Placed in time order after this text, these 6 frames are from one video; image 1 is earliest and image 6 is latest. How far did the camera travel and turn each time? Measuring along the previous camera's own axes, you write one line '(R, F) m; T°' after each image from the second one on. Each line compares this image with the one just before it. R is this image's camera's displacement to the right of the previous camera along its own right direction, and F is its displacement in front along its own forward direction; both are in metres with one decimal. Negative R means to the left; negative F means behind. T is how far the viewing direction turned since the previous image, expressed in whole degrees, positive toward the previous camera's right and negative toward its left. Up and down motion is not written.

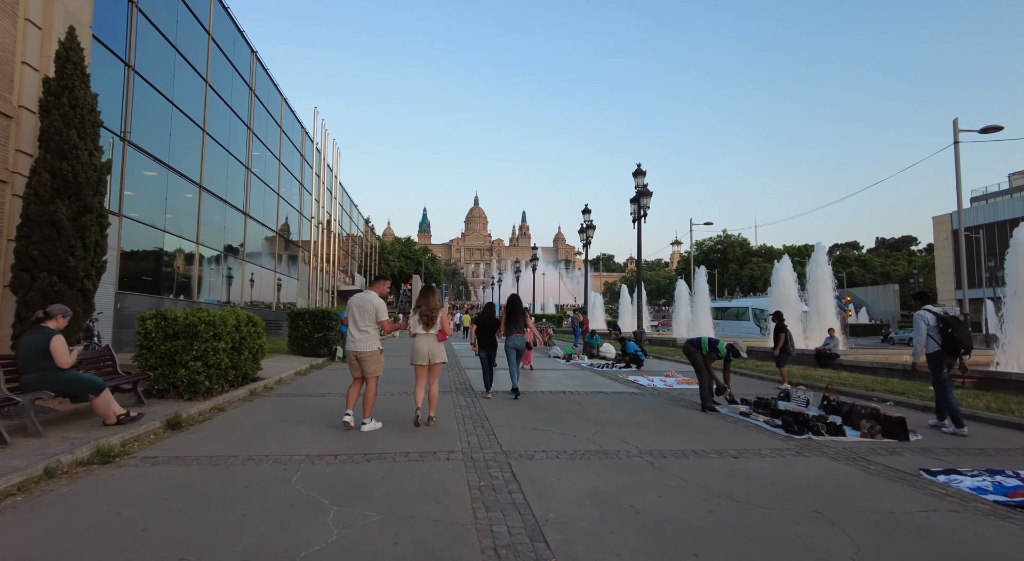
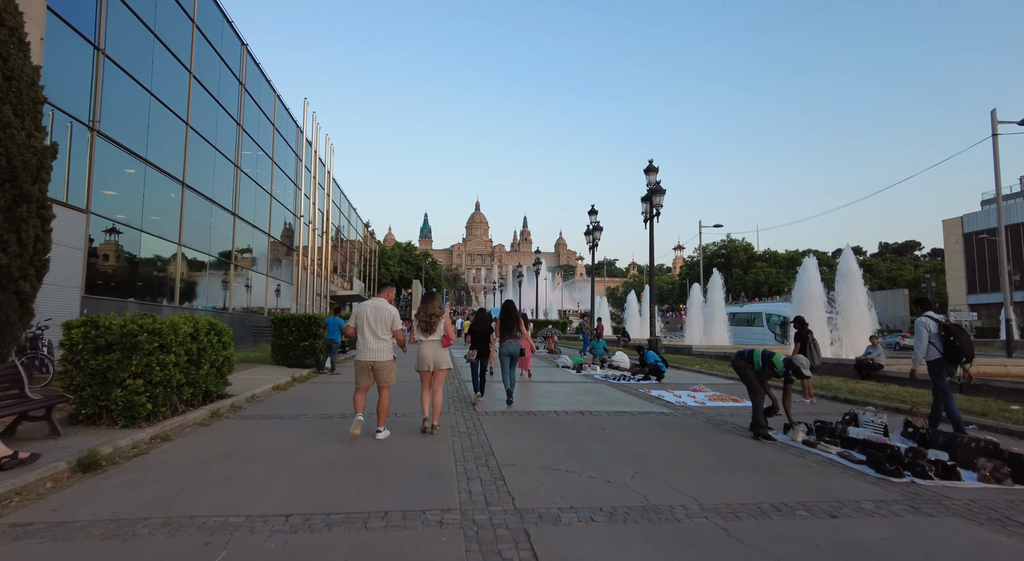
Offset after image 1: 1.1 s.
(-0.1, +1.3) m; 0°
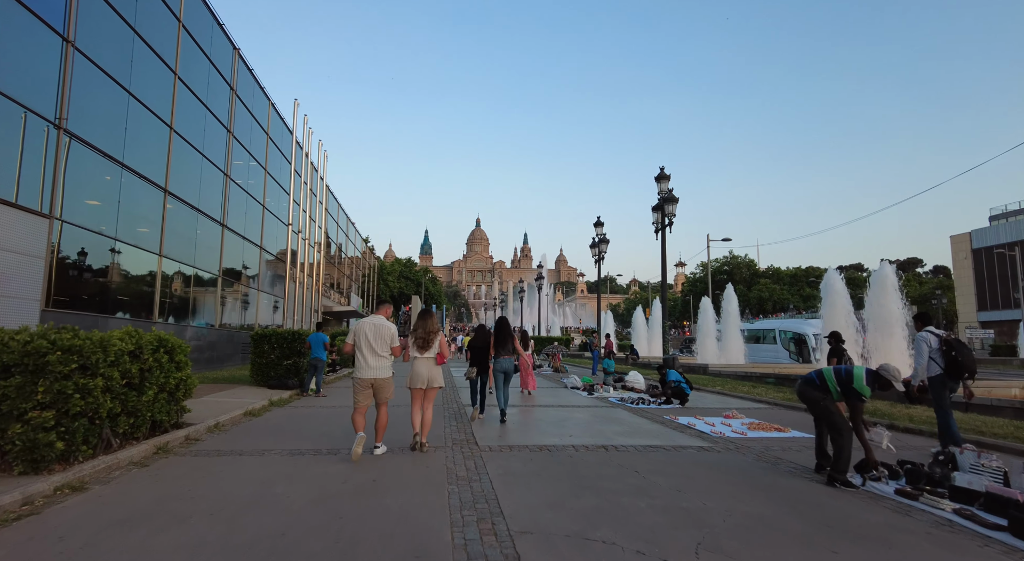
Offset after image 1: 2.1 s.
(-0.1, +1.2) m; 0°
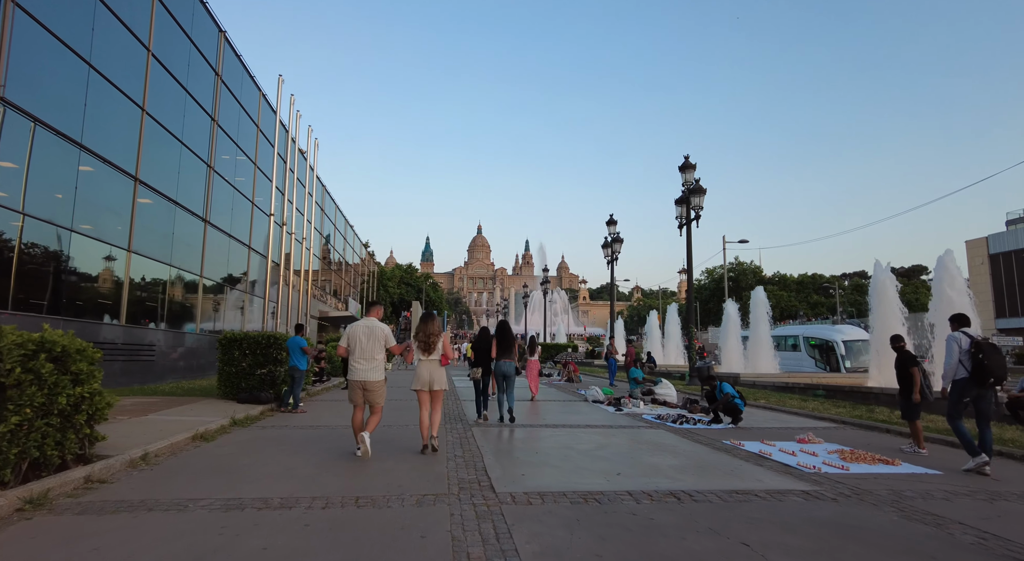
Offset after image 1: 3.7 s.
(-0.3, +1.9) m; 0°
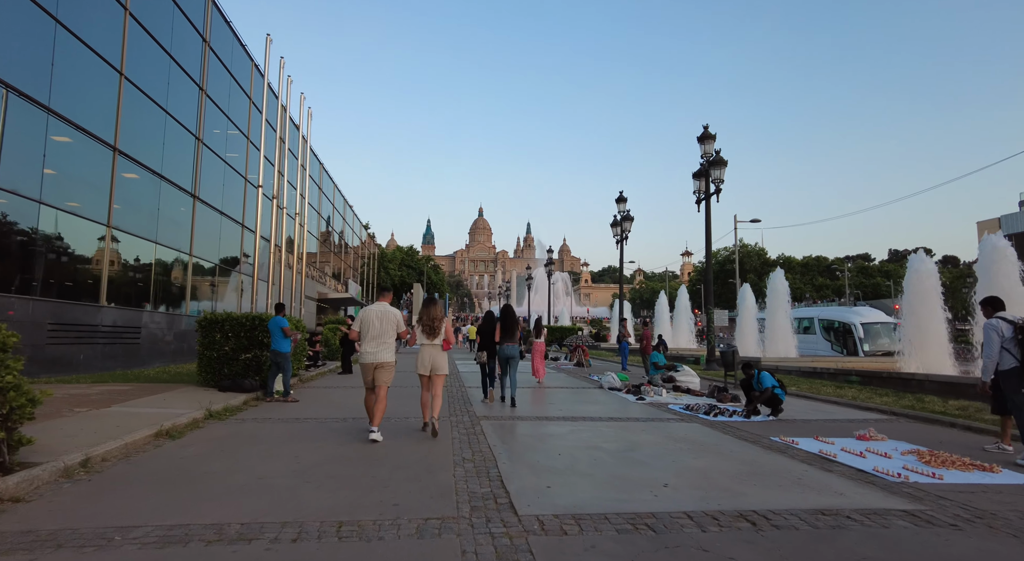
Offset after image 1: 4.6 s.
(-0.2, +1.1) m; 0°
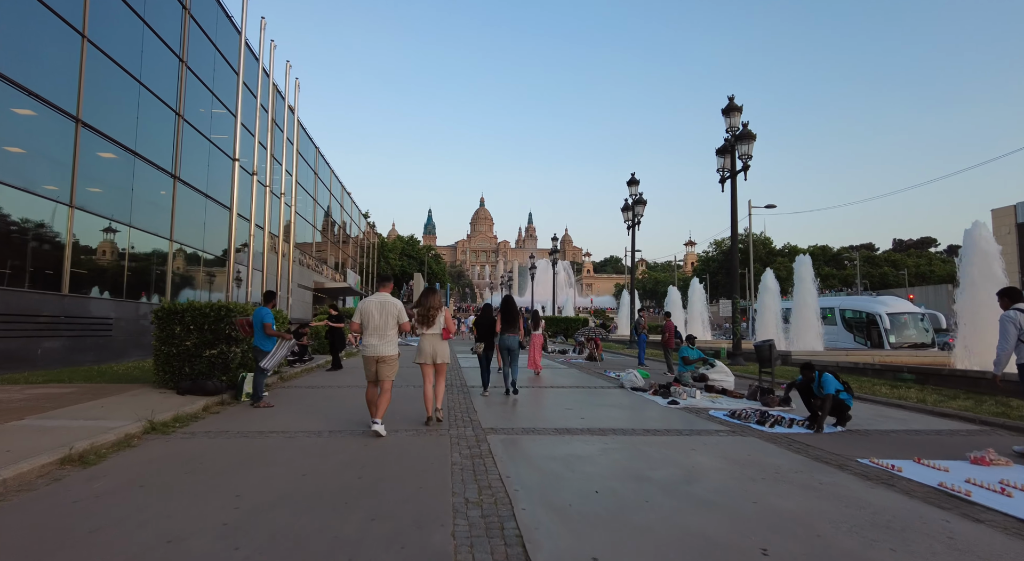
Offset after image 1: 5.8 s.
(-0.1, +1.4) m; 0°
